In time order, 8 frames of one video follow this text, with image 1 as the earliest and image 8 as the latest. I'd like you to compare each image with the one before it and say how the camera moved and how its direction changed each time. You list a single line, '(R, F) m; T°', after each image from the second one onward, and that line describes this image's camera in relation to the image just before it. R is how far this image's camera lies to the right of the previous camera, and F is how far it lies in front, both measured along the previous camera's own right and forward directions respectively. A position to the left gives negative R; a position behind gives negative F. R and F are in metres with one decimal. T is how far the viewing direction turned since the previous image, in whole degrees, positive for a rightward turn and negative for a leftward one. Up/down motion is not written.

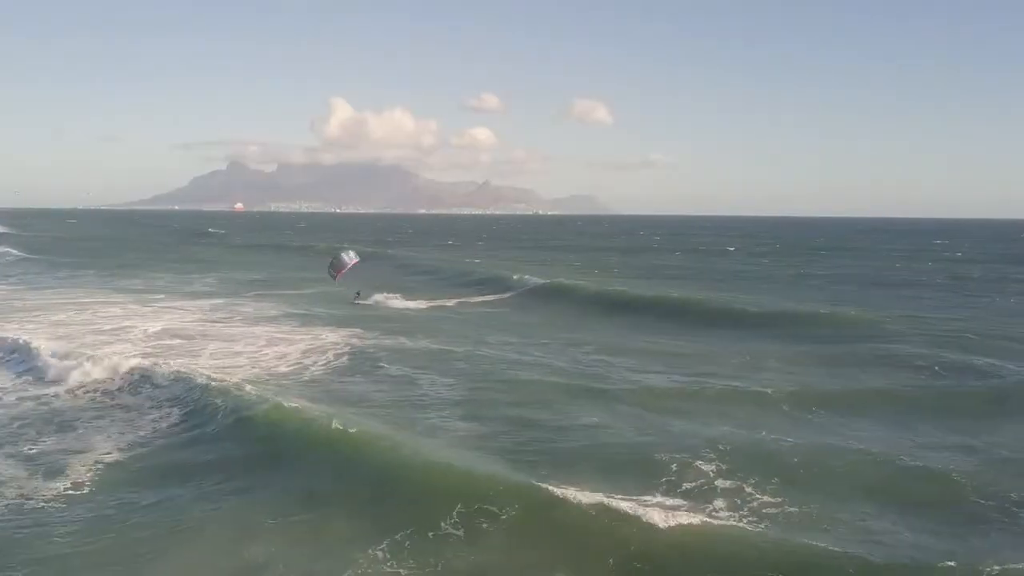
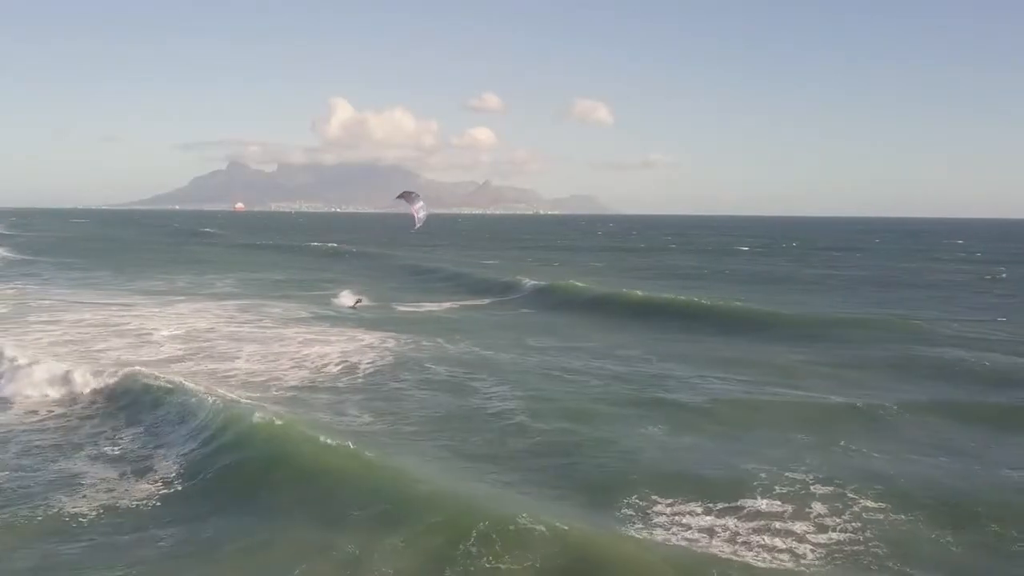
(-0.6, -0.1) m; 0°
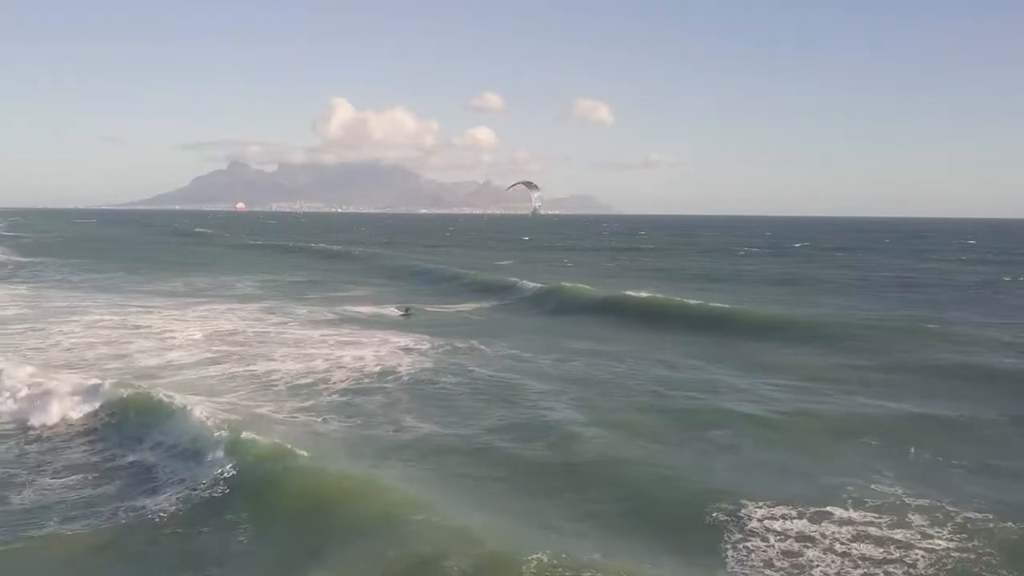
(-0.6, +0.1) m; 0°
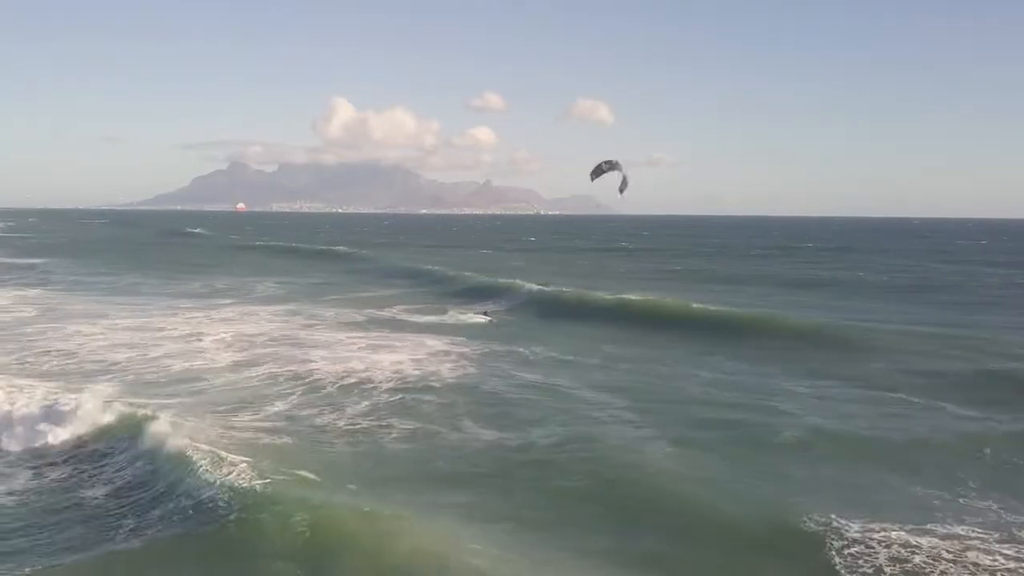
(-0.6, 0.0) m; 0°
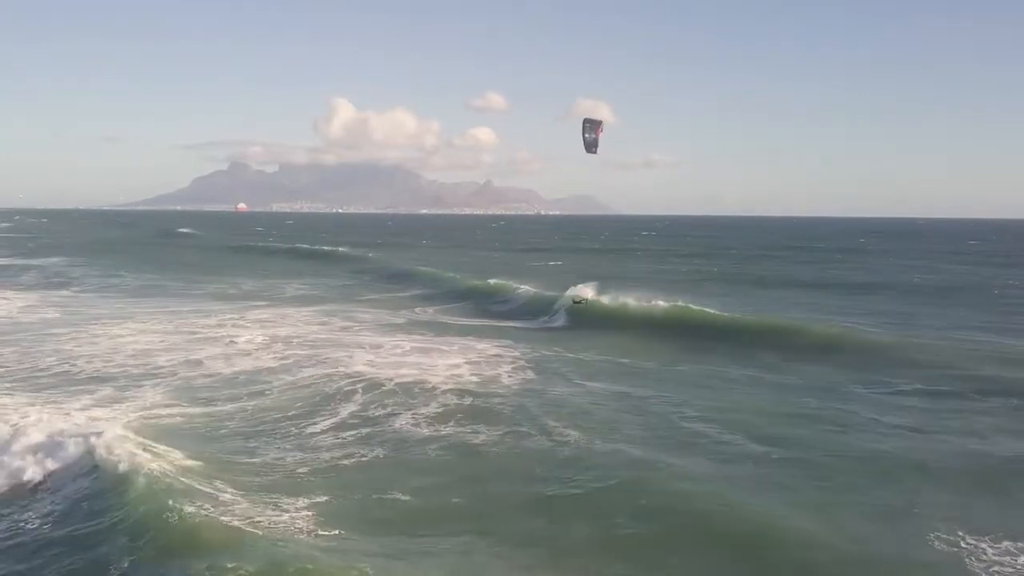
(-0.8, +0.1) m; 0°
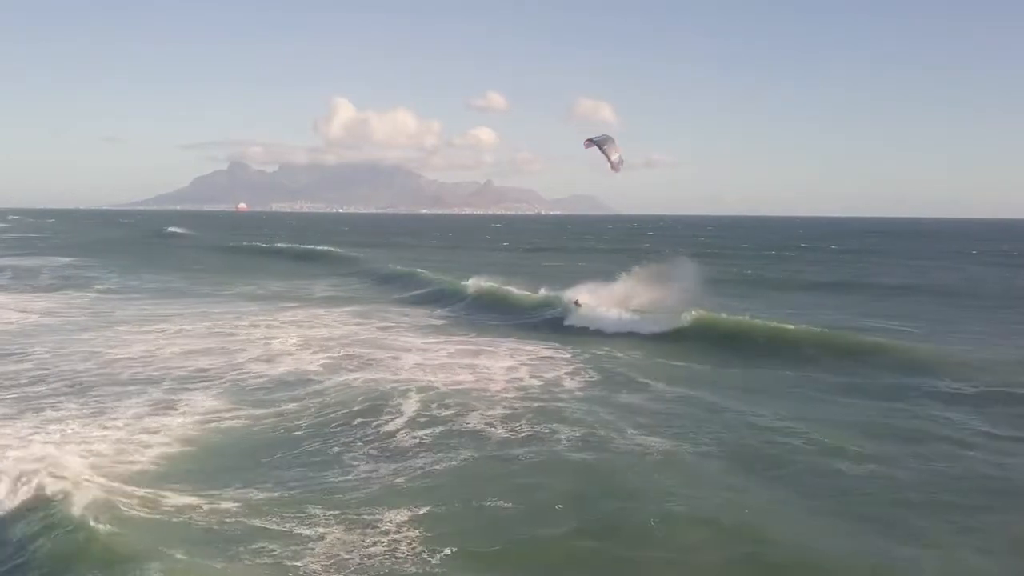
(-0.8, +0.1) m; 0°
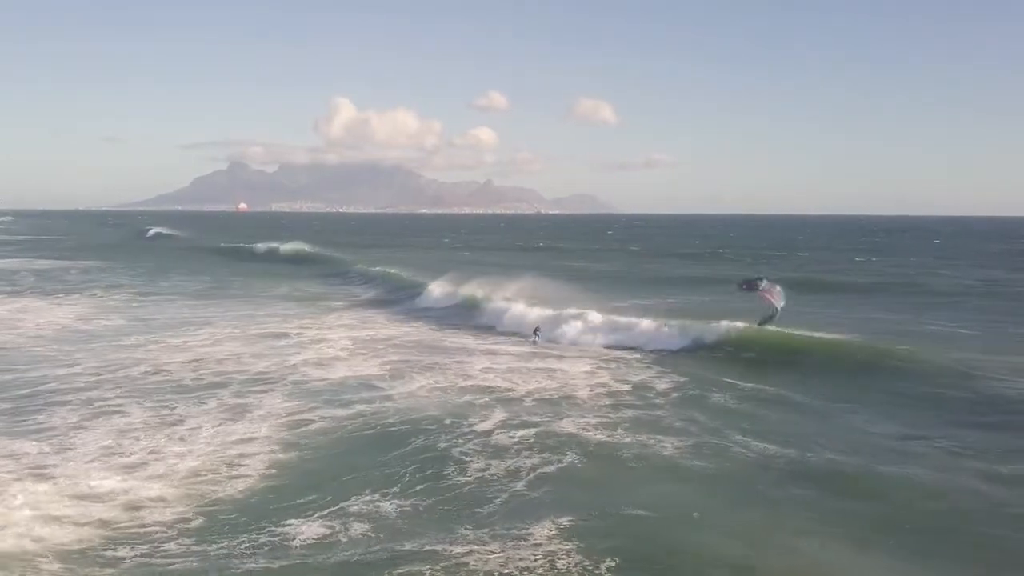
(-1.1, 0.0) m; 0°
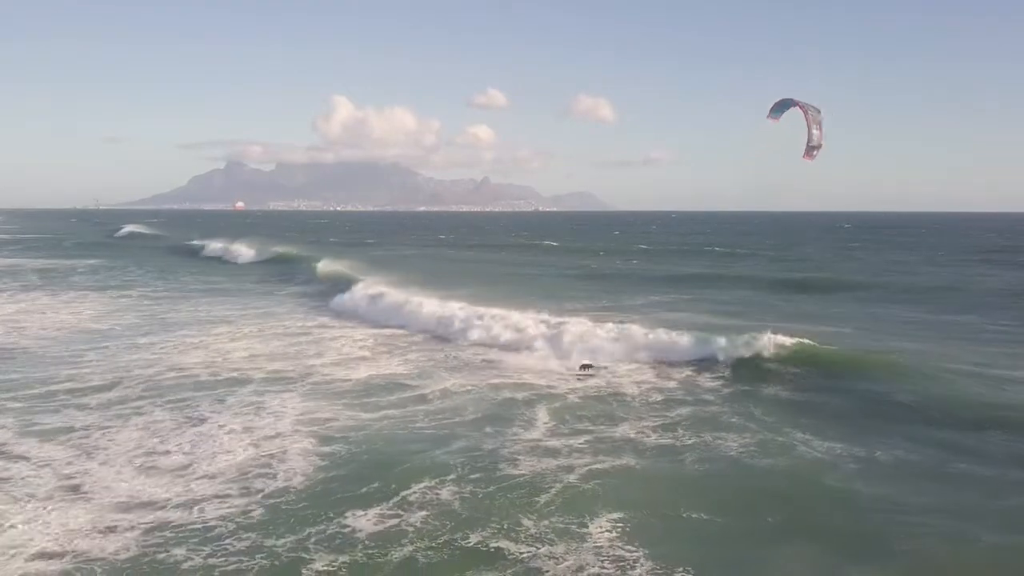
(-0.6, +0.5) m; 0°
